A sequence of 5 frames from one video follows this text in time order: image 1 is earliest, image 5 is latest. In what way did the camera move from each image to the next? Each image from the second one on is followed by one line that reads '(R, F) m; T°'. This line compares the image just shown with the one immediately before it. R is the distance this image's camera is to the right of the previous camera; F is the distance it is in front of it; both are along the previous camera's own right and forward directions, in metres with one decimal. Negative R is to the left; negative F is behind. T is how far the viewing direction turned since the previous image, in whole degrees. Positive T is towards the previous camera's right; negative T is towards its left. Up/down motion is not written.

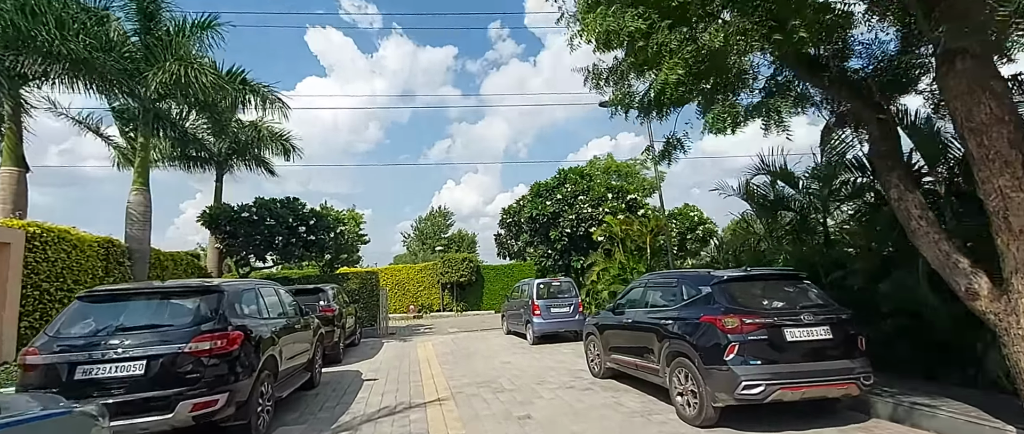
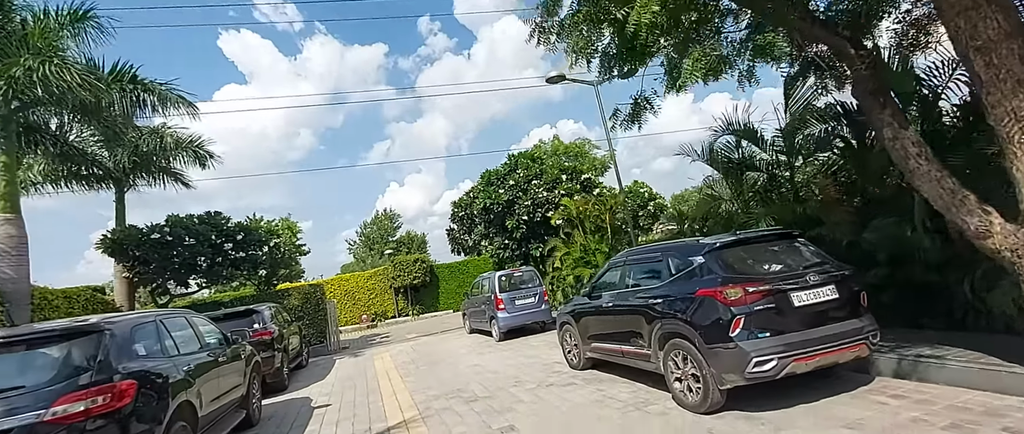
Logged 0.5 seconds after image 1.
(-0.1, +0.8) m; +6°
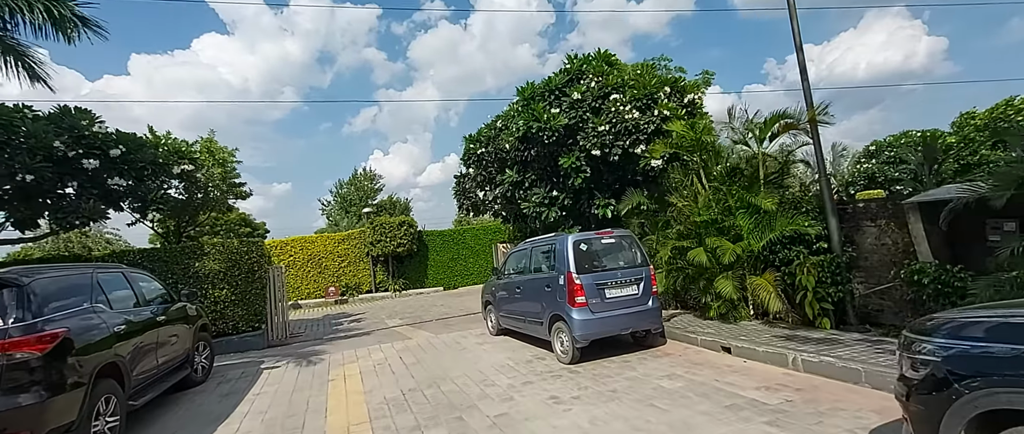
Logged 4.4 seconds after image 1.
(-1.3, +5.3) m; +2°
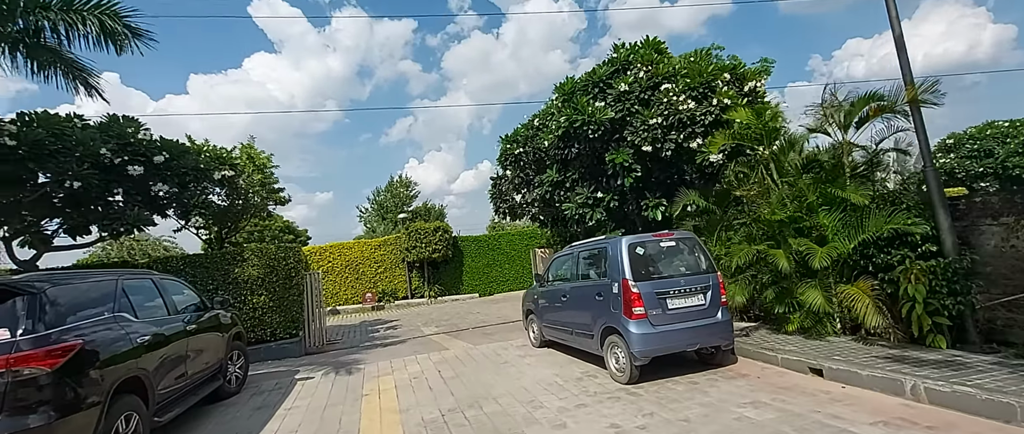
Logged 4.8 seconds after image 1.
(-0.2, +0.5) m; -4°
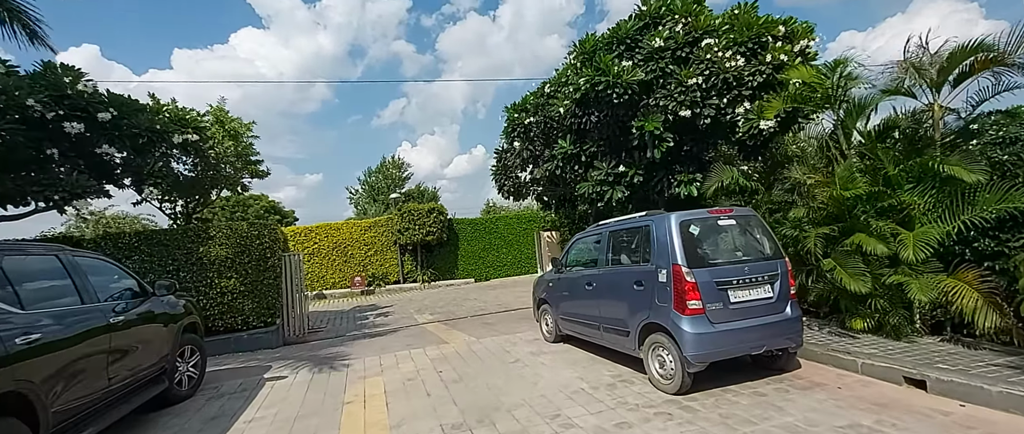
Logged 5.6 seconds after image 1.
(-0.3, +1.1) m; +1°
